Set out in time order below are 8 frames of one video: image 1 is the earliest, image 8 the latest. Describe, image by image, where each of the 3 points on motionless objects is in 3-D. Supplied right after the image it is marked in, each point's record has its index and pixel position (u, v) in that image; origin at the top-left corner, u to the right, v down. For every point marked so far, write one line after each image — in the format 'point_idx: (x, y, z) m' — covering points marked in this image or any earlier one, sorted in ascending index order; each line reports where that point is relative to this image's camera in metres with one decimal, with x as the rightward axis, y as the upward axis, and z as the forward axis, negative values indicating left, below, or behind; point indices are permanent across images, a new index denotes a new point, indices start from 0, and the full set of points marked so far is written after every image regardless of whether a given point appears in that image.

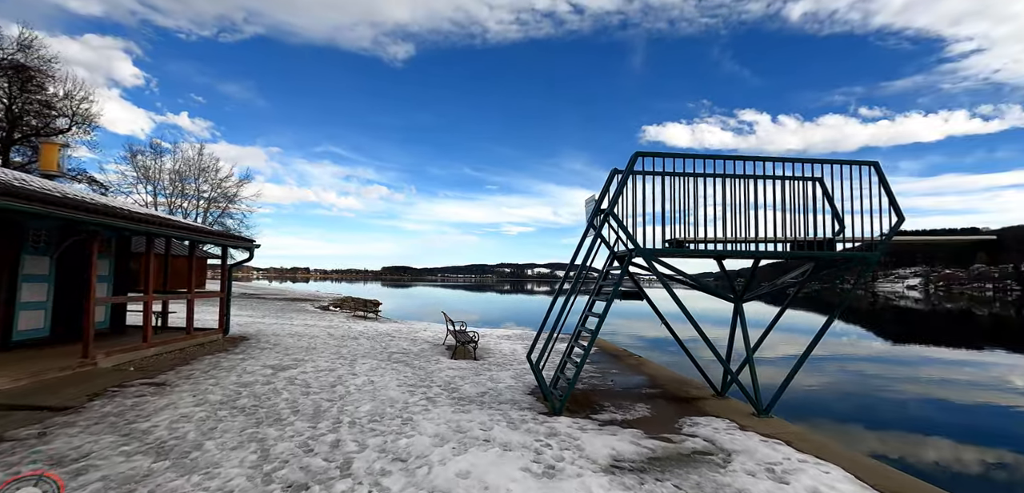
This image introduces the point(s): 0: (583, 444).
0: (+0.5, -1.3, +3.1) m
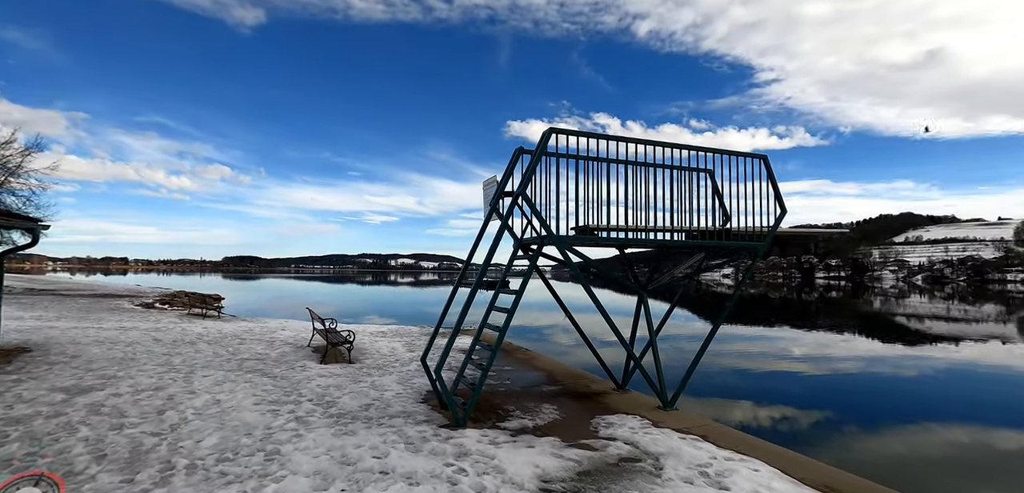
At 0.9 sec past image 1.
0: (-0.1, -1.2, +2.6) m
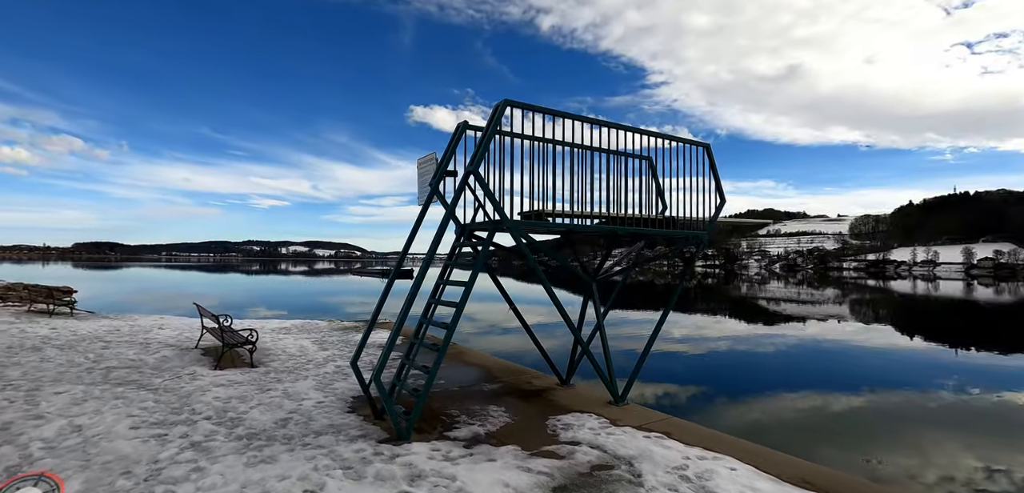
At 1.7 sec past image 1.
0: (-0.2, -1.2, +2.3) m
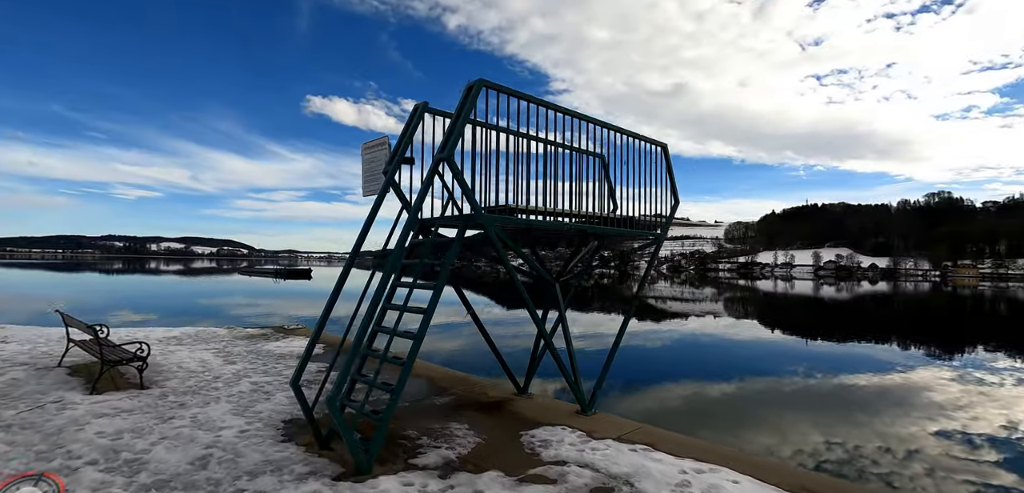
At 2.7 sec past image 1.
0: (-0.2, -1.2, +1.9) m
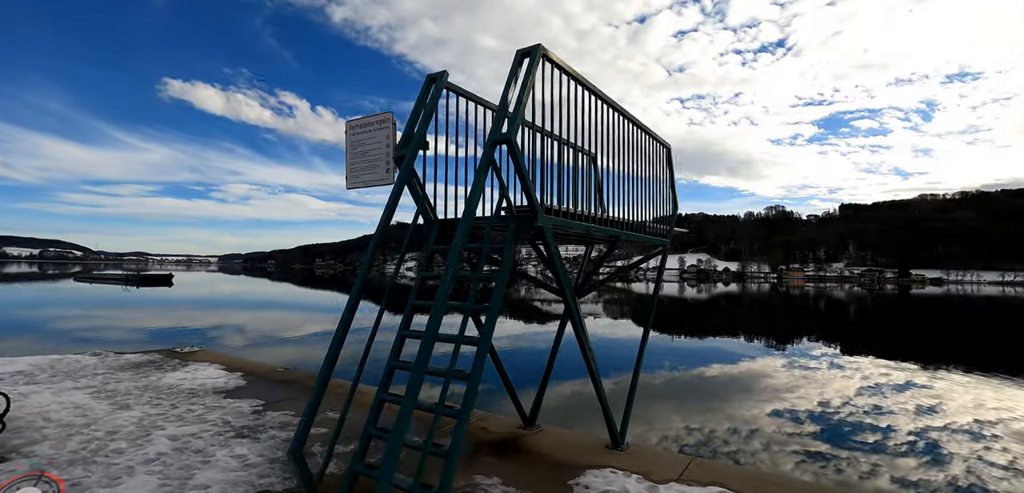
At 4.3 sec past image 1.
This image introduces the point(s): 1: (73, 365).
0: (-0.1, -1.3, +1.8) m
1: (-6.9, -1.9, +7.3) m
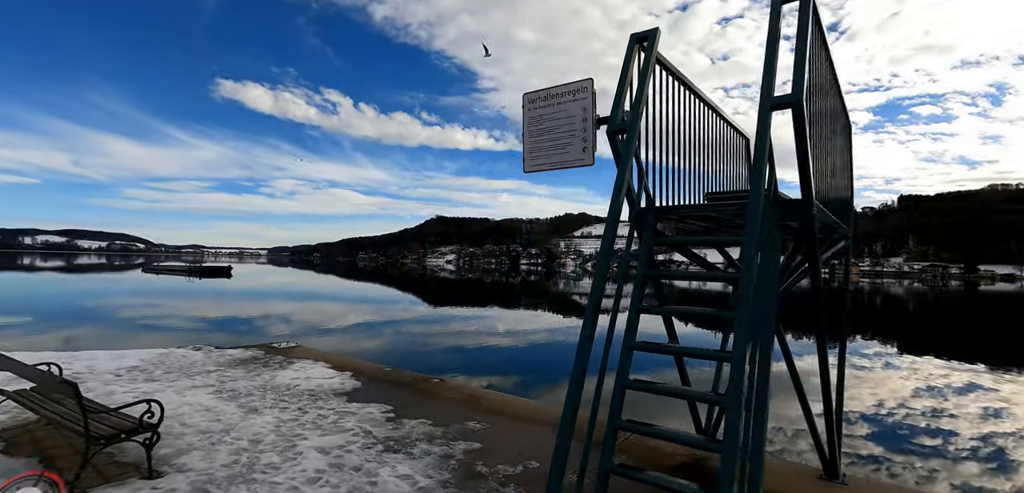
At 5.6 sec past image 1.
0: (+1.2, -1.3, +1.2) m
1: (-5.2, -1.8, +7.3) m
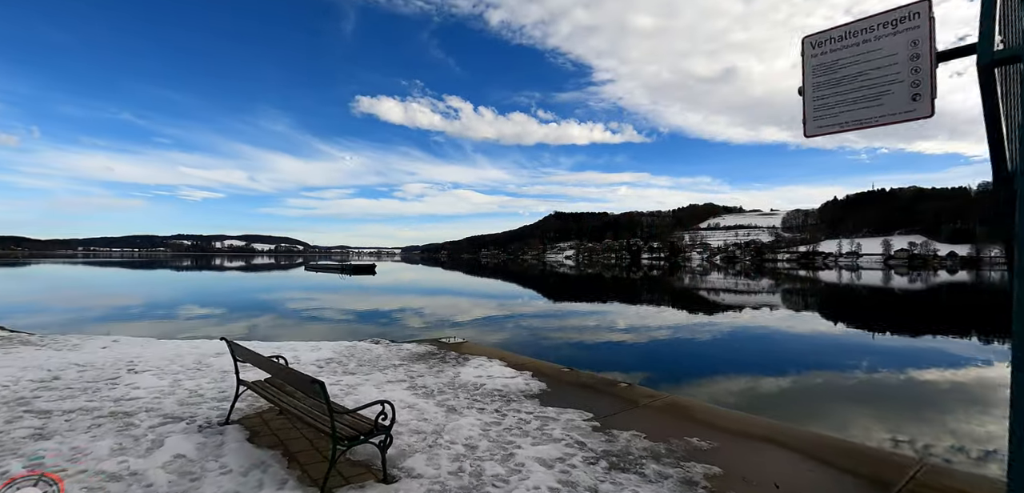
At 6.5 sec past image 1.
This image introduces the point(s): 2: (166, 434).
0: (+2.3, -1.2, +0.1) m
1: (-2.3, -1.7, +7.5) m
2: (-2.4, -1.3, +3.4) m
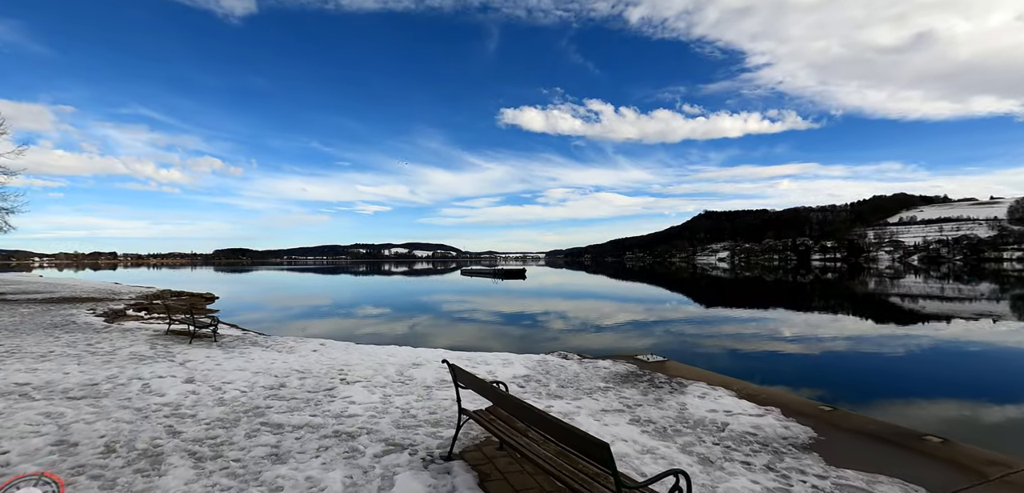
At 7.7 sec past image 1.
0: (+3.0, -1.1, -1.8) m
1: (+0.7, -1.8, +6.7) m
2: (-0.6, -1.4, +2.8) m
